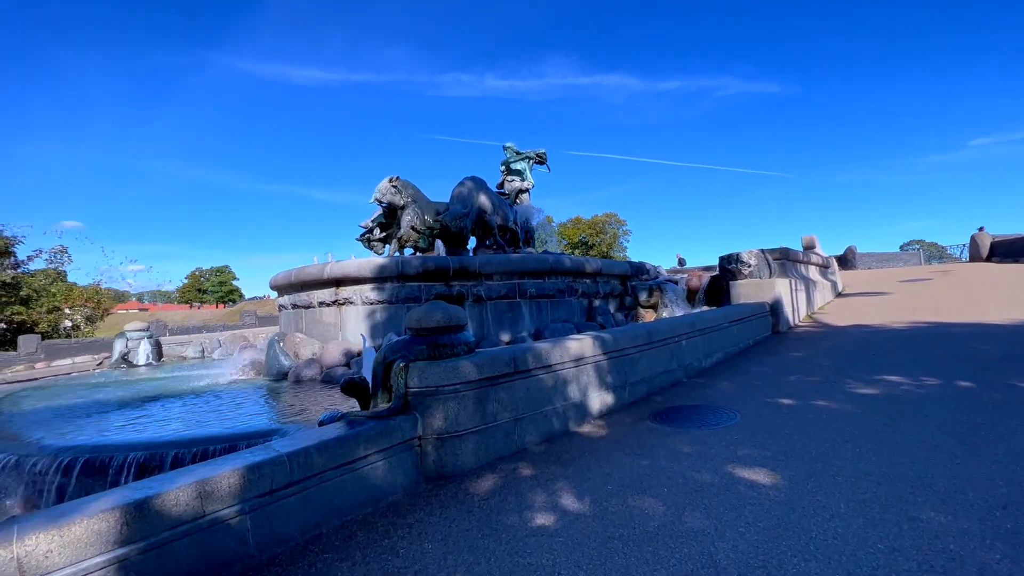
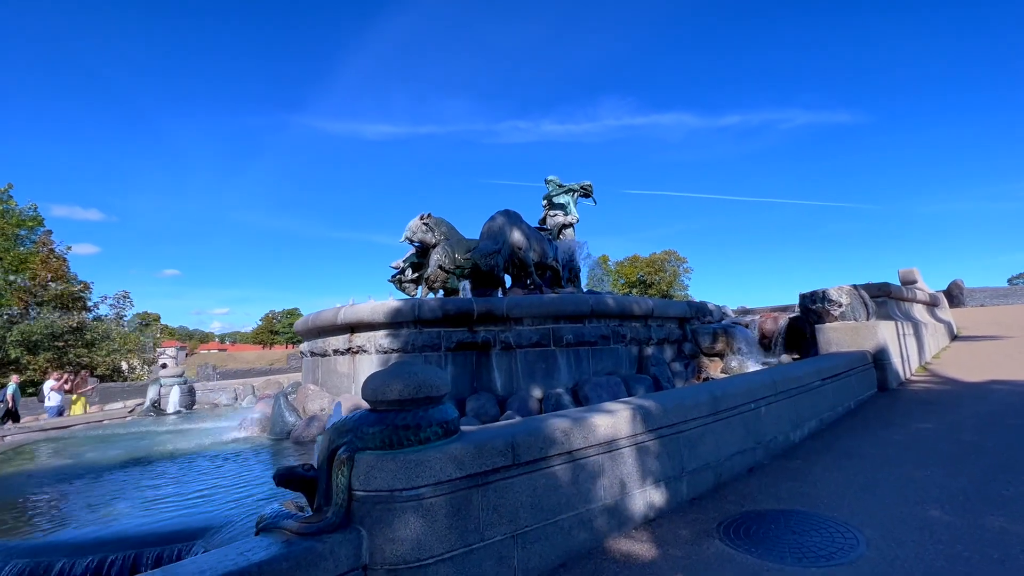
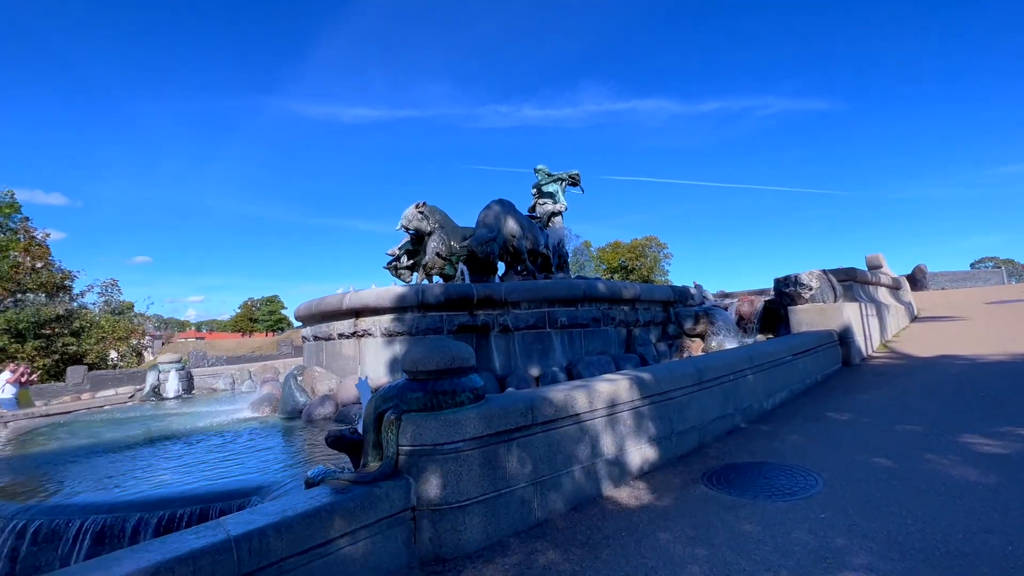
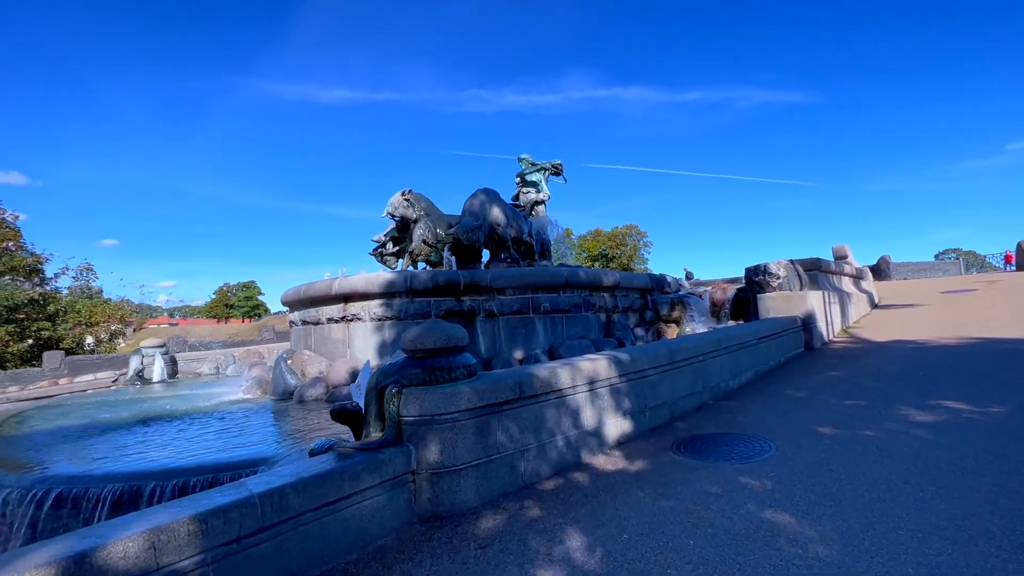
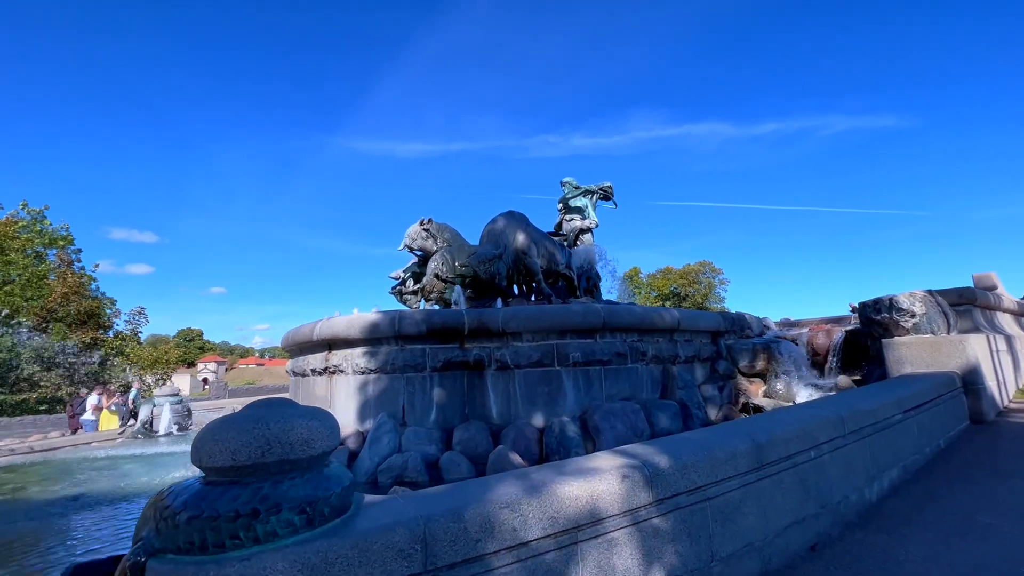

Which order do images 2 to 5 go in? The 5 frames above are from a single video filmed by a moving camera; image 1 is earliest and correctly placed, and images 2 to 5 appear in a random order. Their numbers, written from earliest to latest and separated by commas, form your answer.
4, 3, 2, 5
